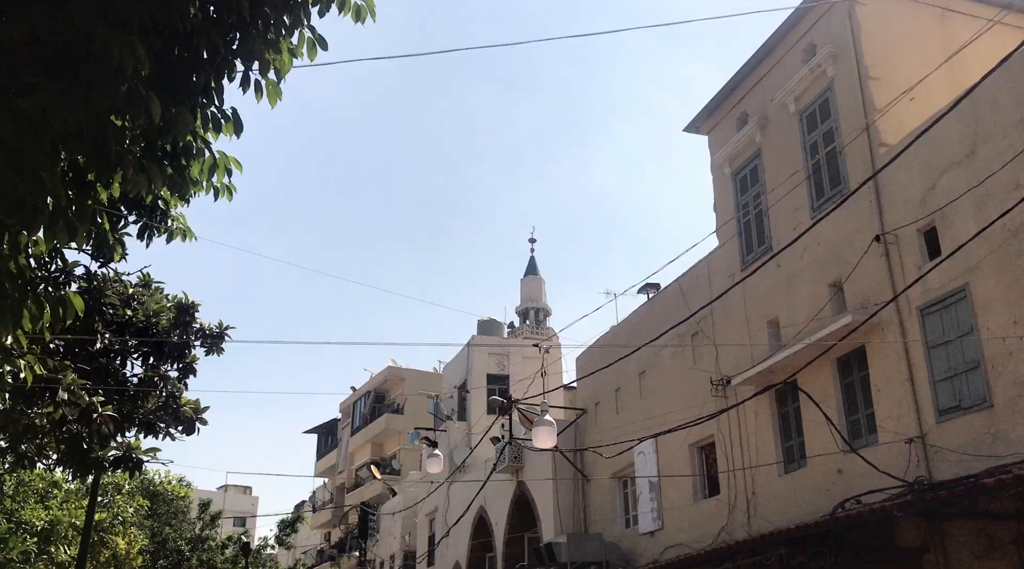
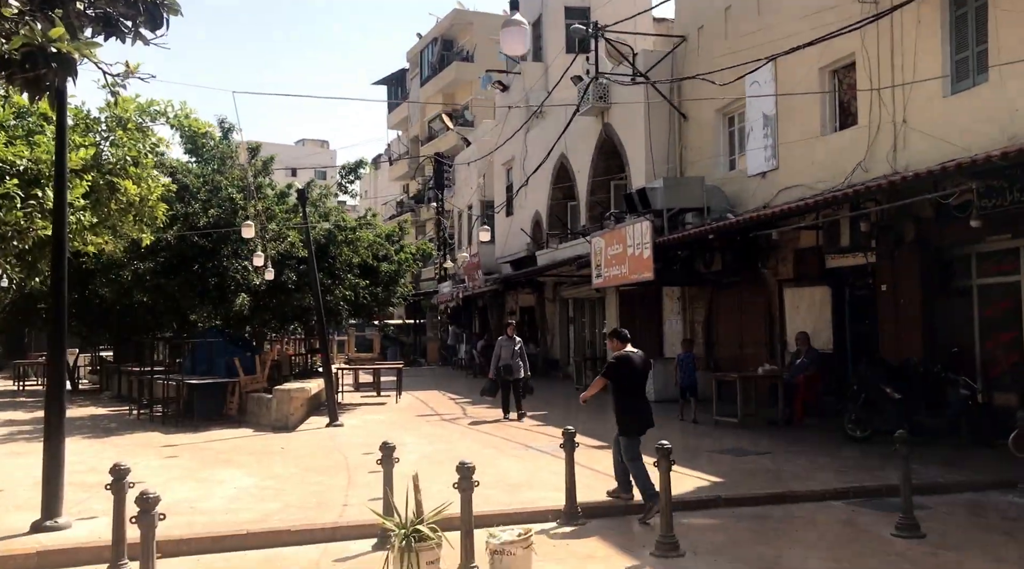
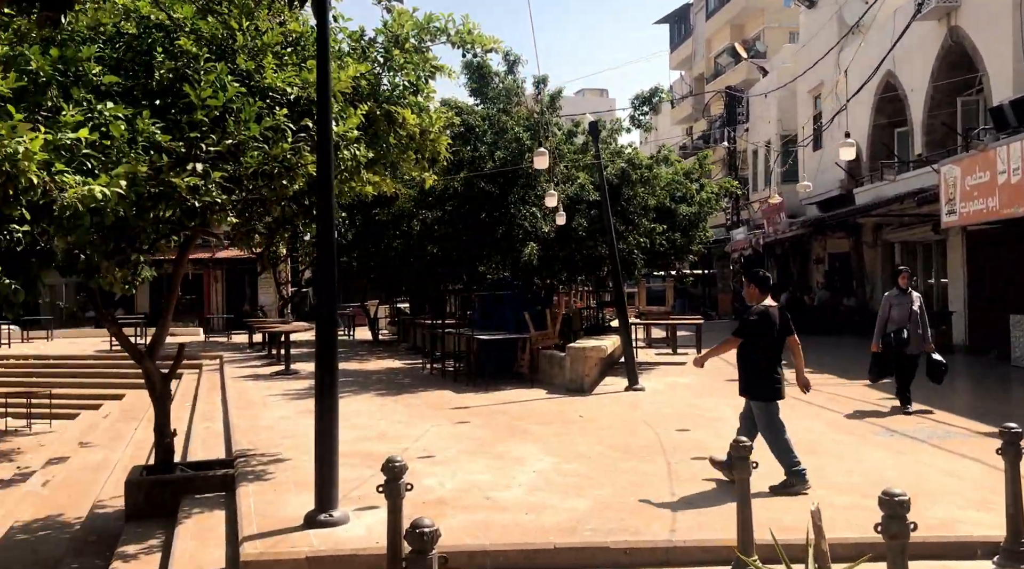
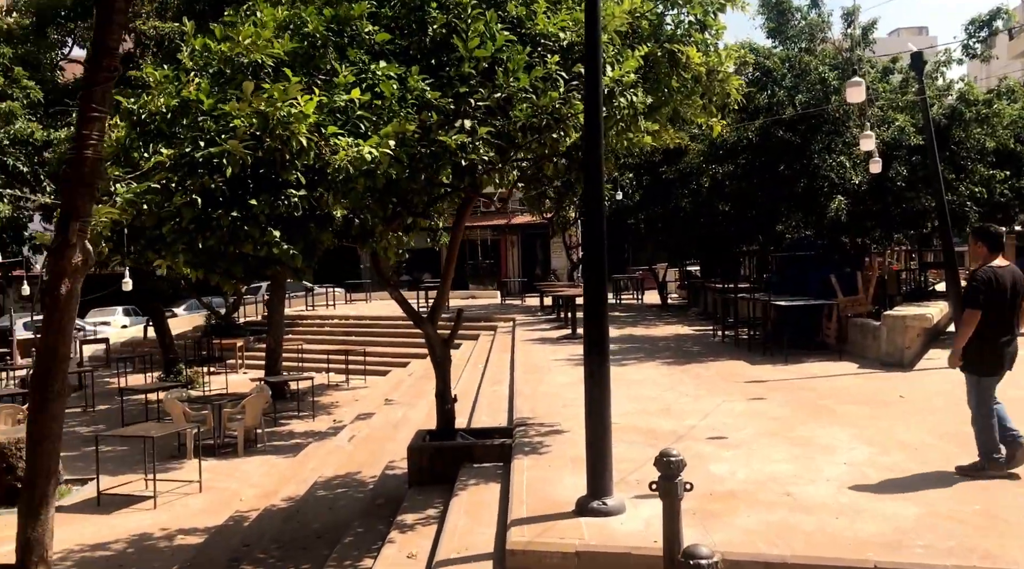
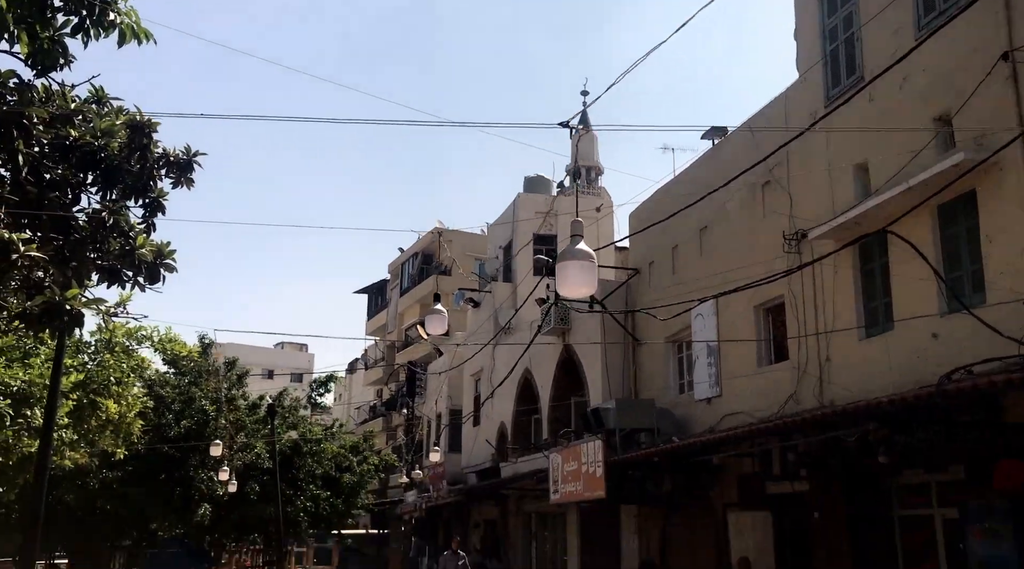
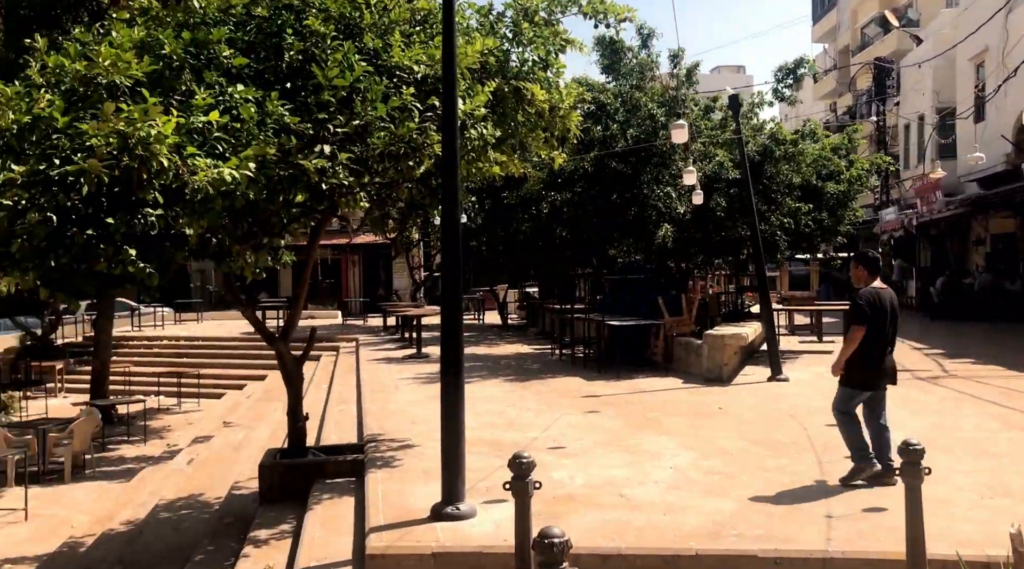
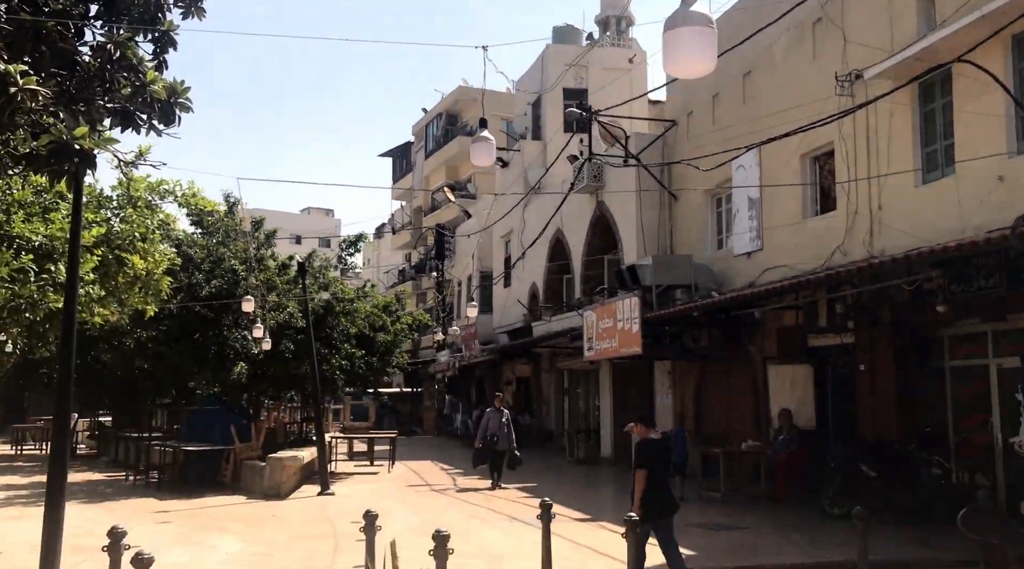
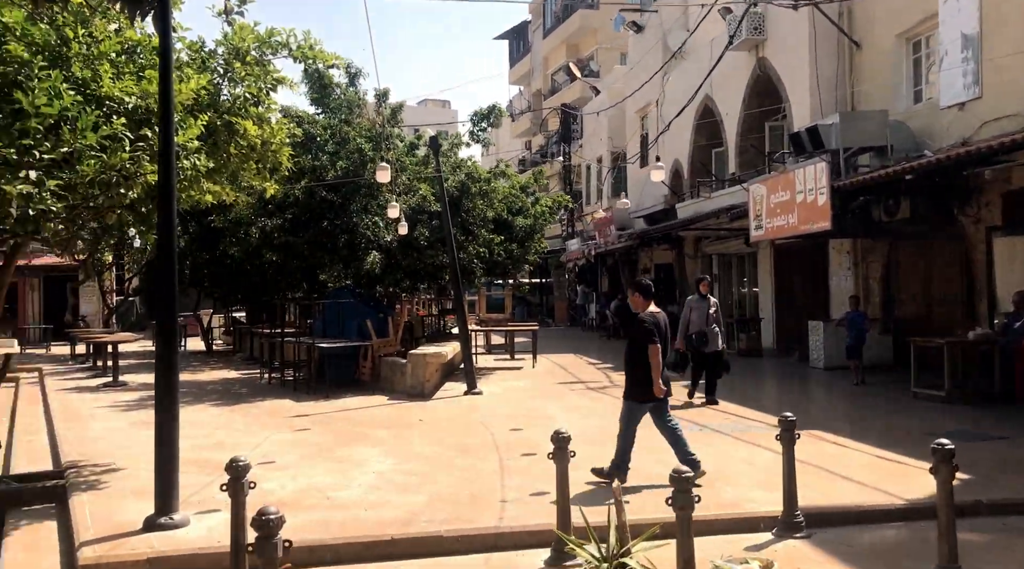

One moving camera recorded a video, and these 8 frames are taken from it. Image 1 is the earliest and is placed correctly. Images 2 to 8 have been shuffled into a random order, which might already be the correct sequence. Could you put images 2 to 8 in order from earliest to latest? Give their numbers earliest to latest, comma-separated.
5, 7, 2, 8, 3, 6, 4
